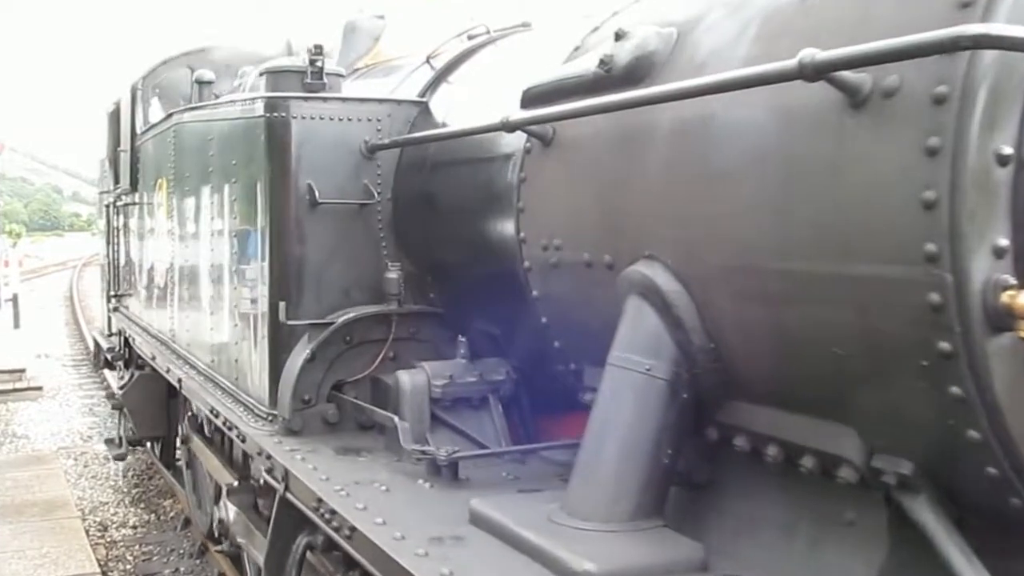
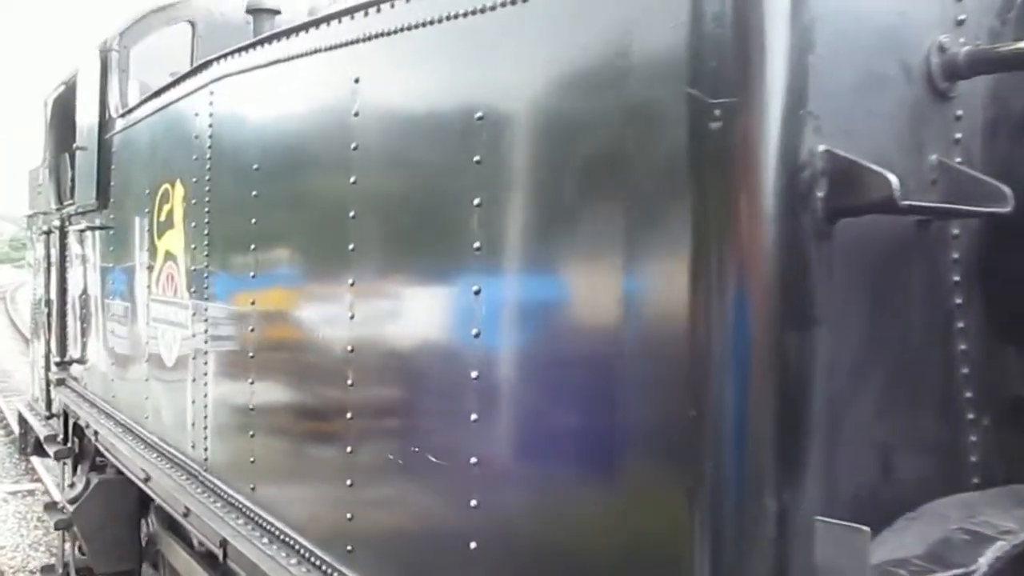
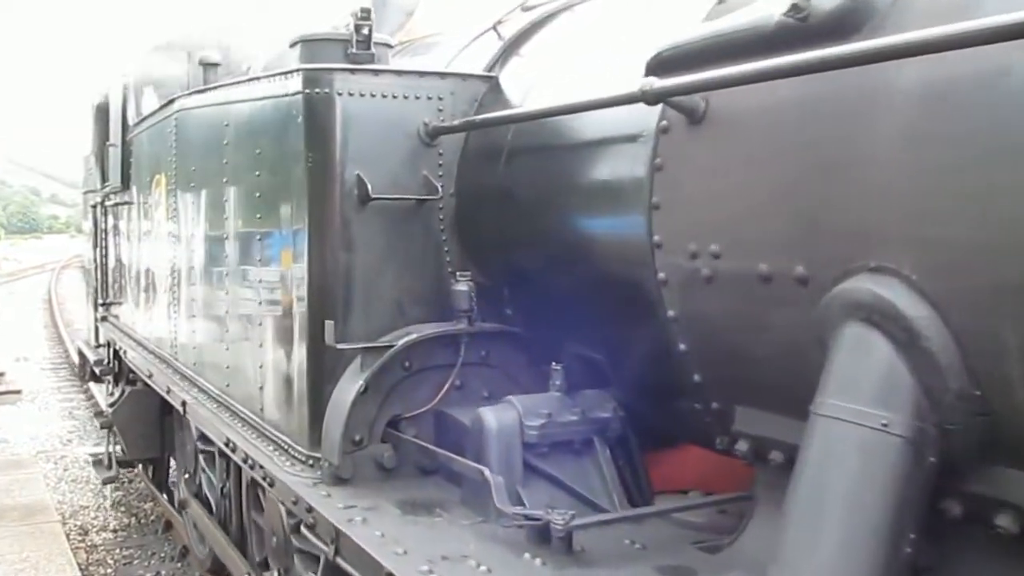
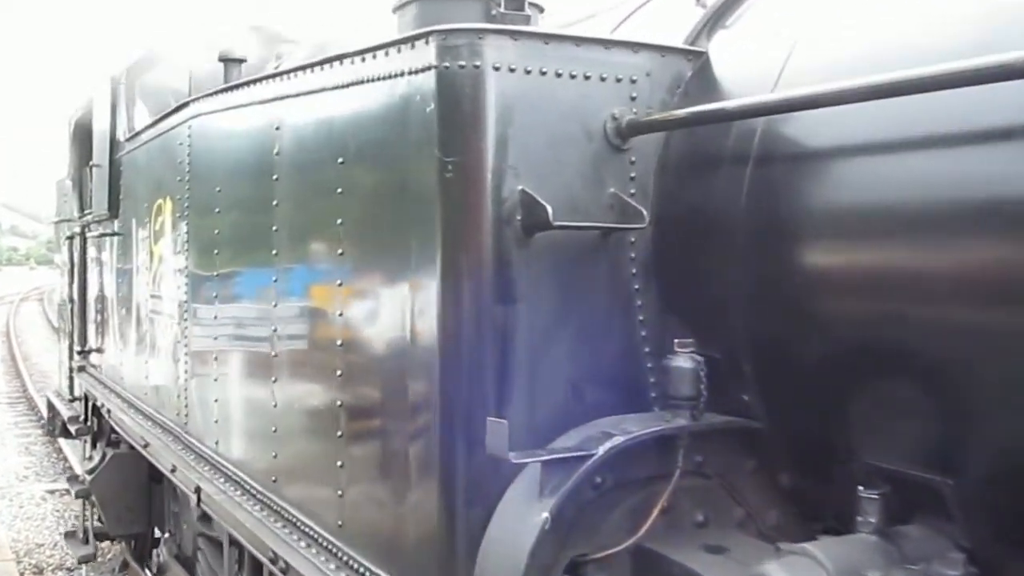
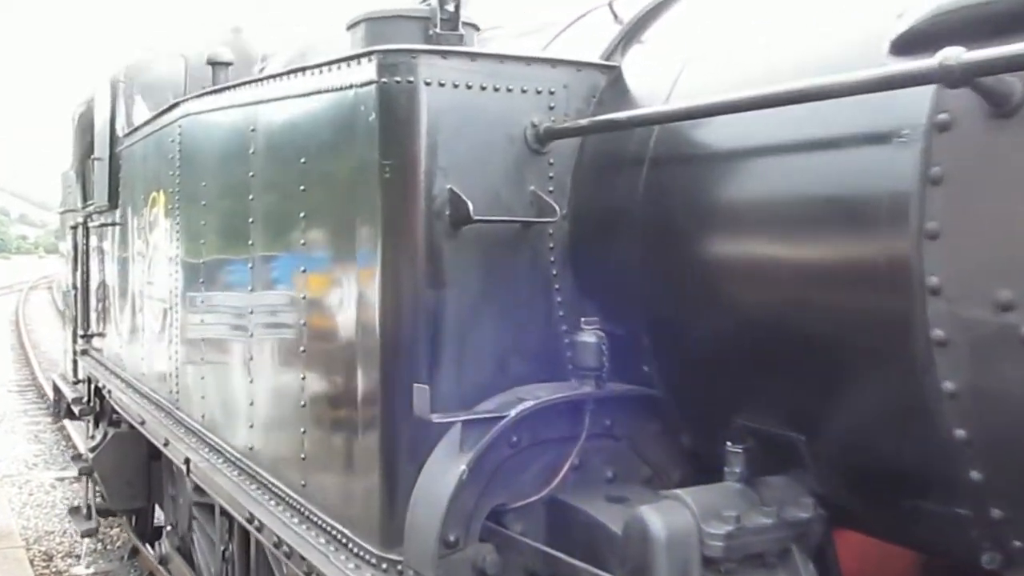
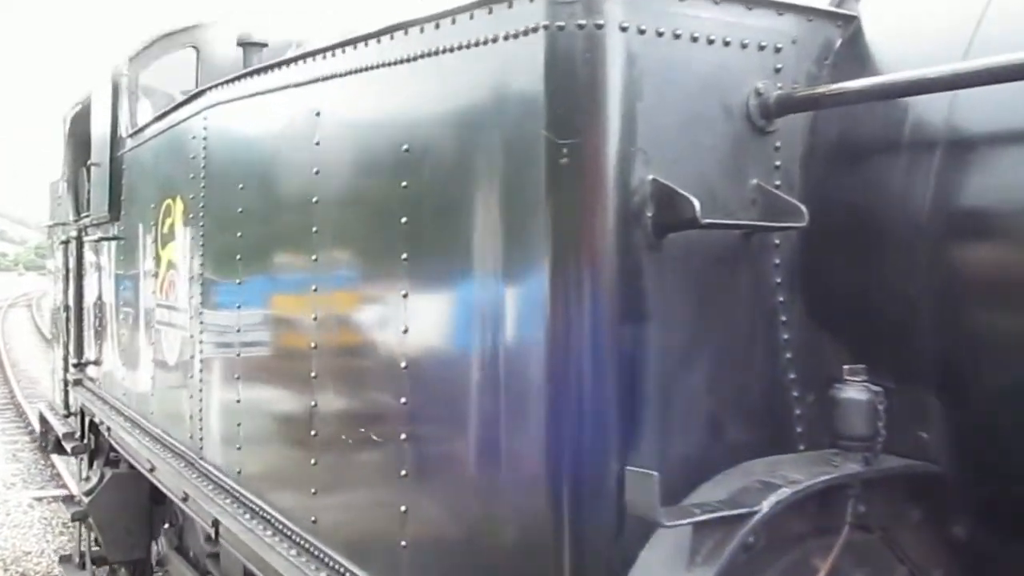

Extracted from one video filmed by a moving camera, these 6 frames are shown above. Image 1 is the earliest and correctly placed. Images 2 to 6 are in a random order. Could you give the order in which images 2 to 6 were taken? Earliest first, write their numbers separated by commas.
3, 5, 4, 6, 2
